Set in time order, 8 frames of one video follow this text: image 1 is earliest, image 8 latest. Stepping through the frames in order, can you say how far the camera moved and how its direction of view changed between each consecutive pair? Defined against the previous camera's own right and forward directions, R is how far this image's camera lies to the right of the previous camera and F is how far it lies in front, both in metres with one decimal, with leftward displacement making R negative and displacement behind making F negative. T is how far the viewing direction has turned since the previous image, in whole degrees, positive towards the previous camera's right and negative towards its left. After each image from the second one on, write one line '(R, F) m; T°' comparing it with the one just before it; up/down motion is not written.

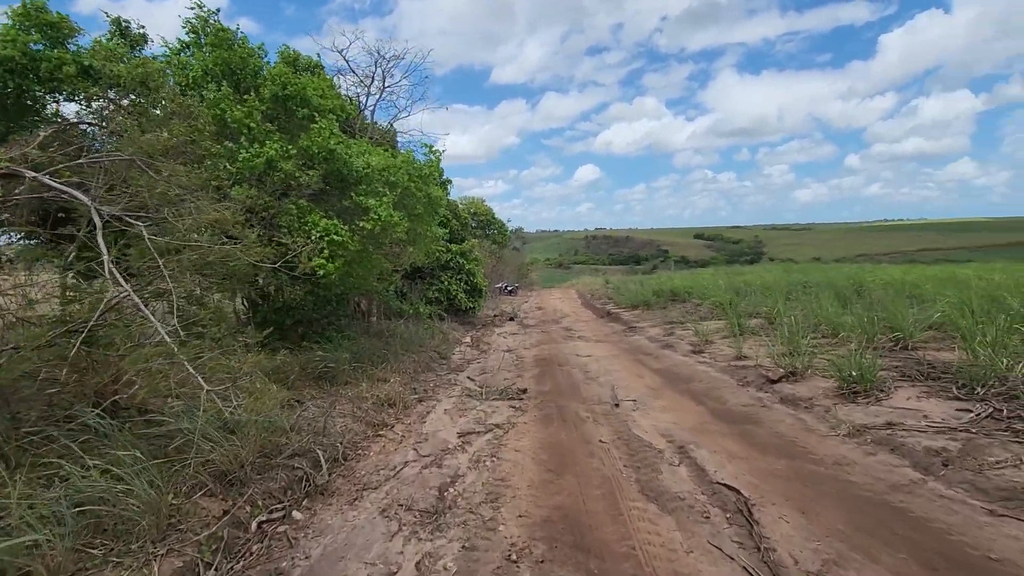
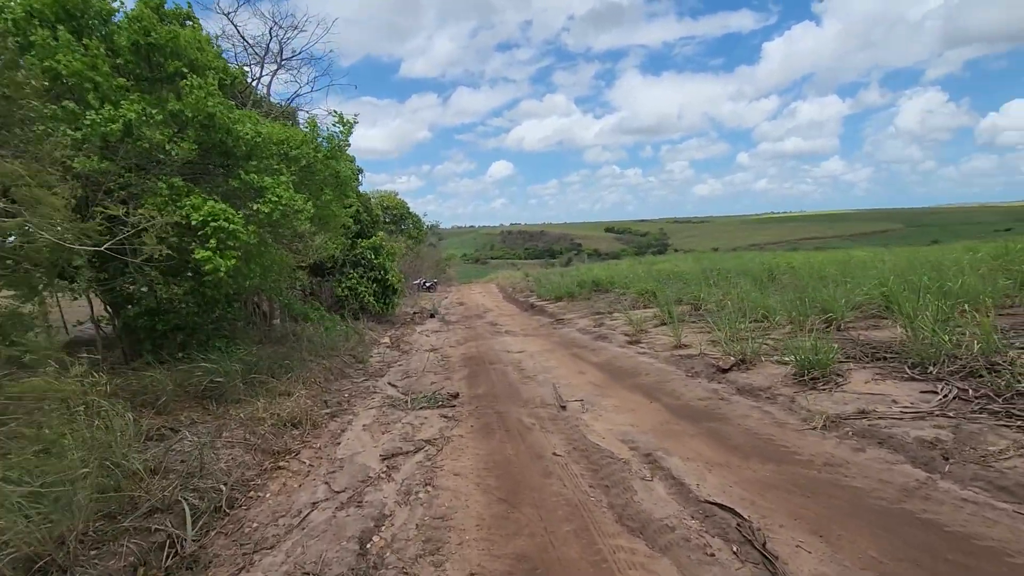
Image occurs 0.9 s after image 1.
(-0.1, +0.9) m; +9°
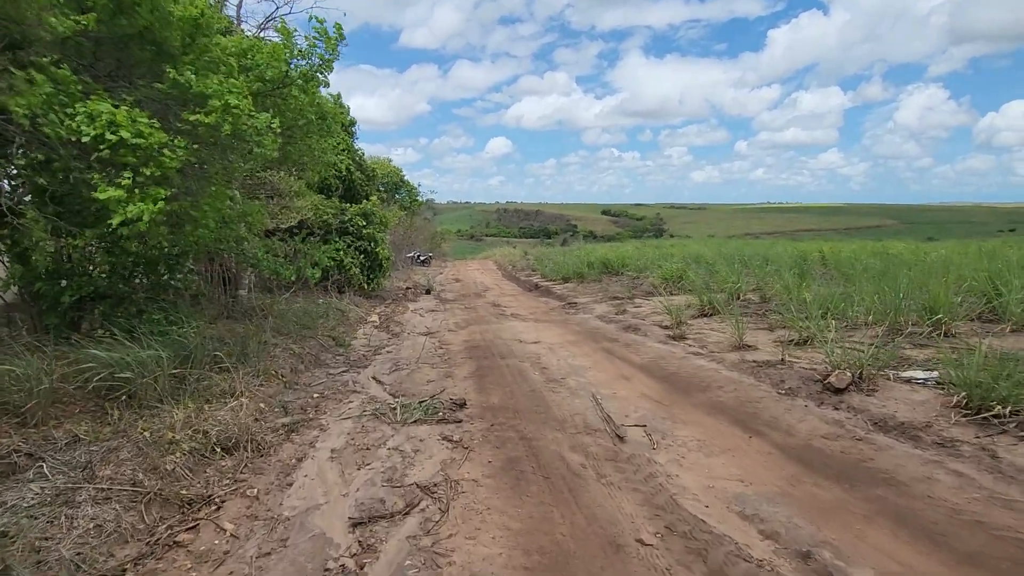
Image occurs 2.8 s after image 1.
(-0.4, +1.8) m; +1°
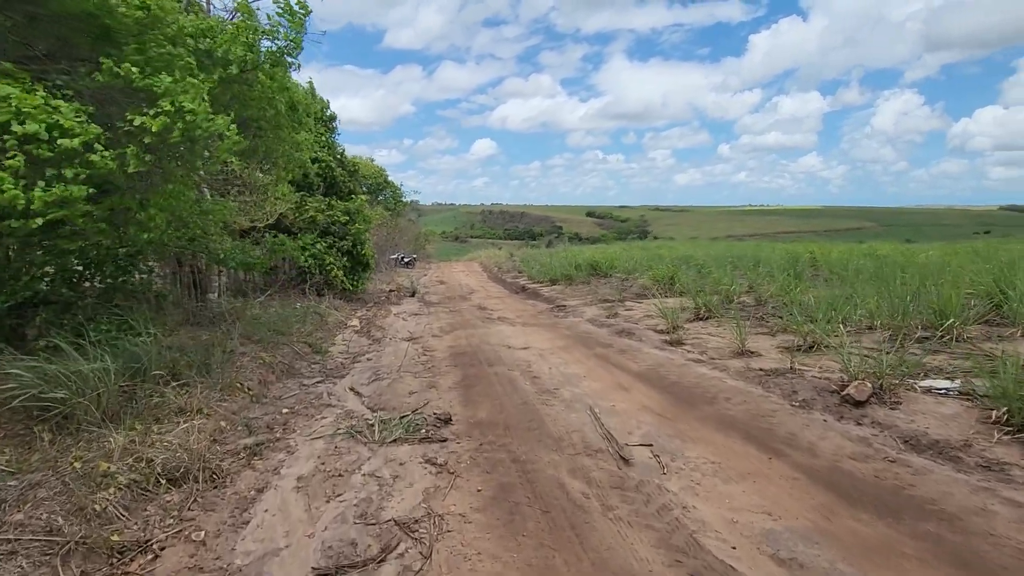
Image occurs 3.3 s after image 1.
(0.0, +0.4) m; +2°
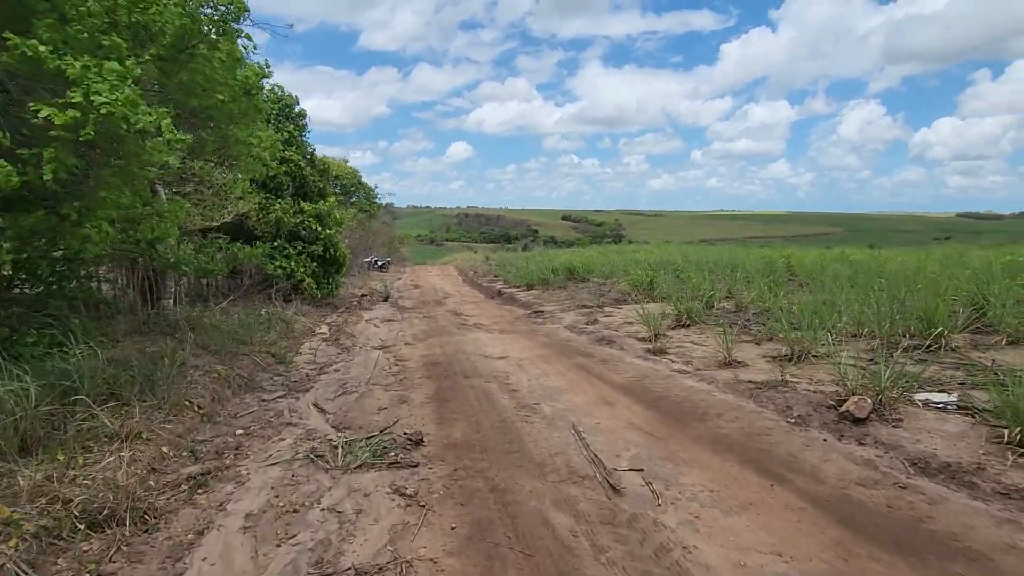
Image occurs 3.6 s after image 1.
(0.0, +0.3) m; +3°
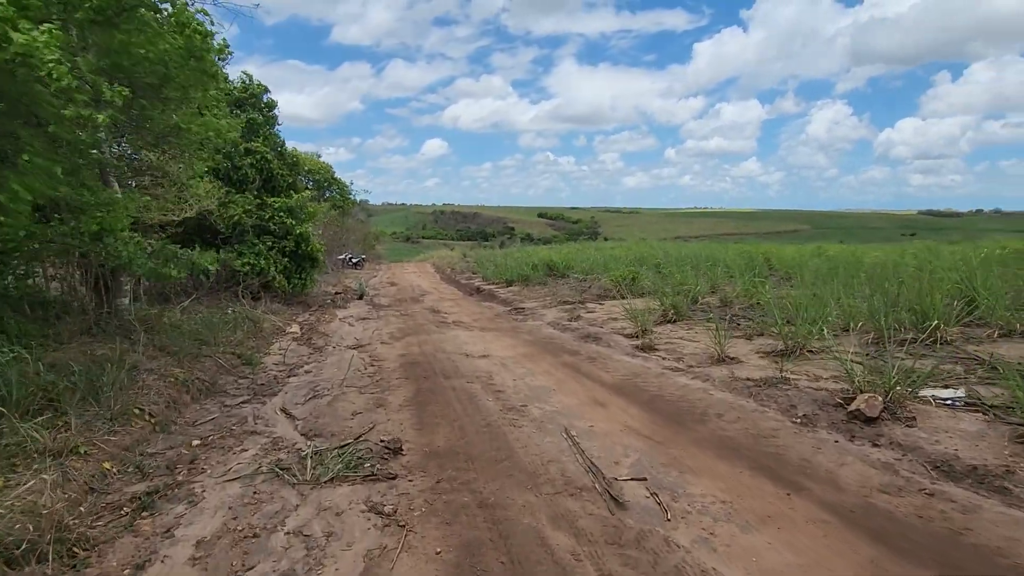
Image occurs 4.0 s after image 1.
(-0.1, +0.3) m; +3°
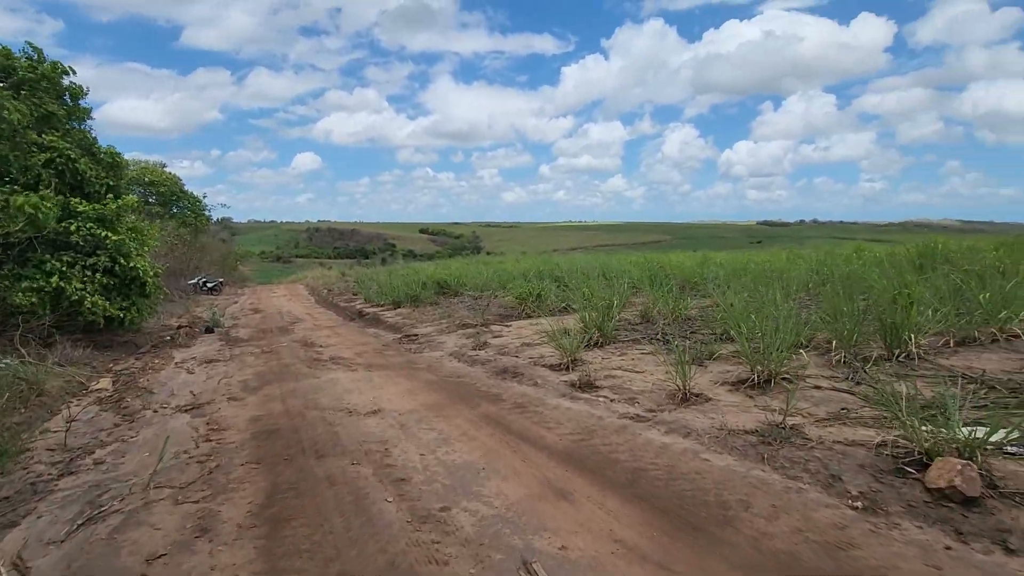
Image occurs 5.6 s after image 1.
(-0.1, +1.6) m; +13°
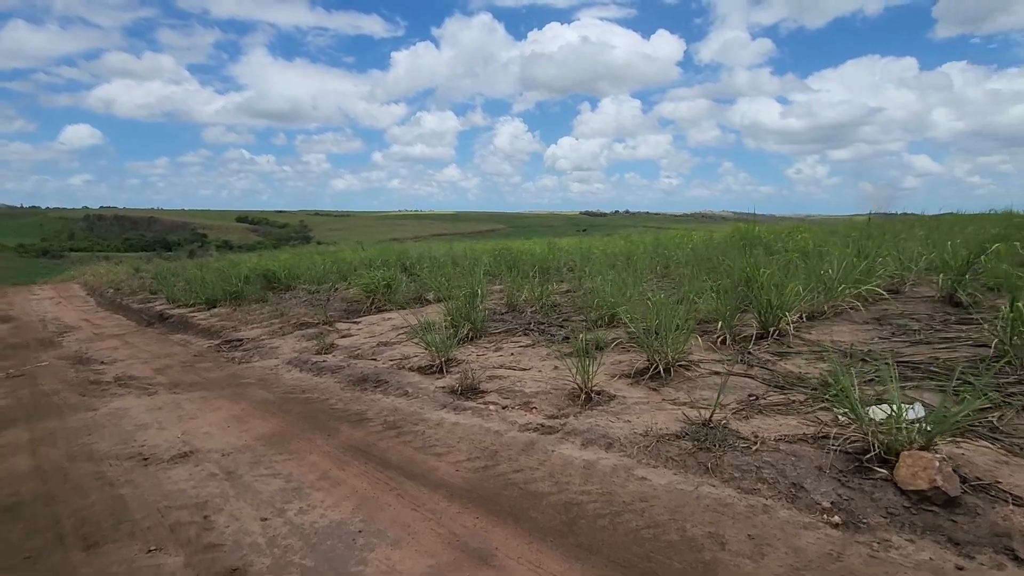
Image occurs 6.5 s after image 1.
(-0.2, +0.9) m; +17°
